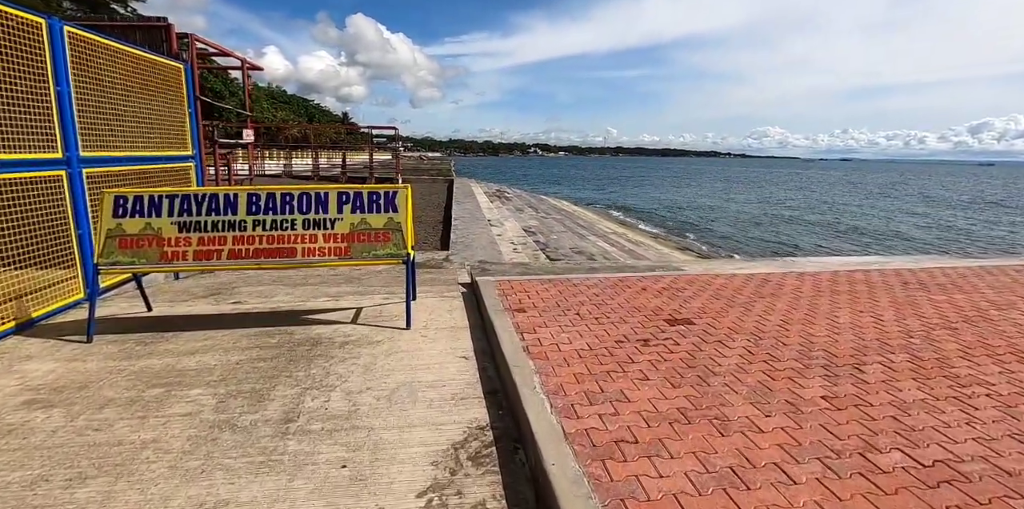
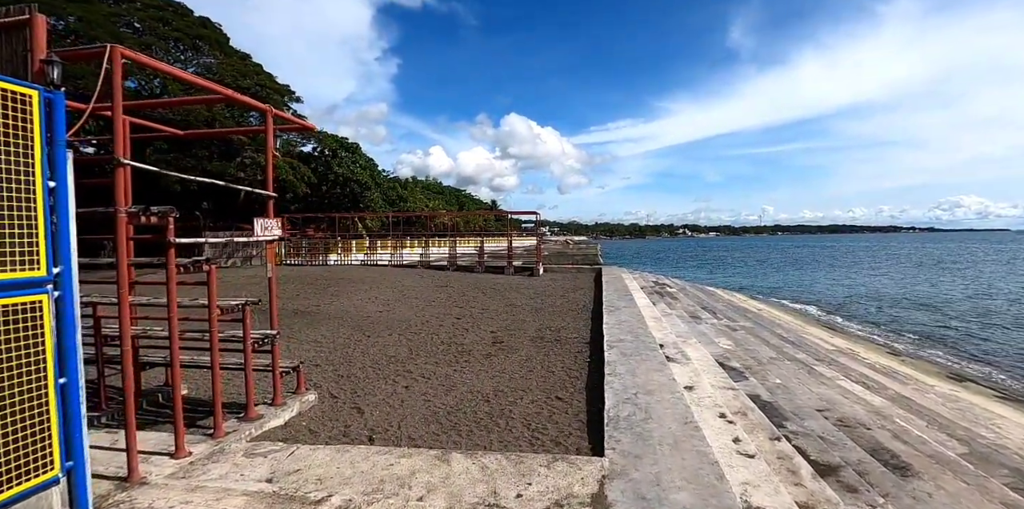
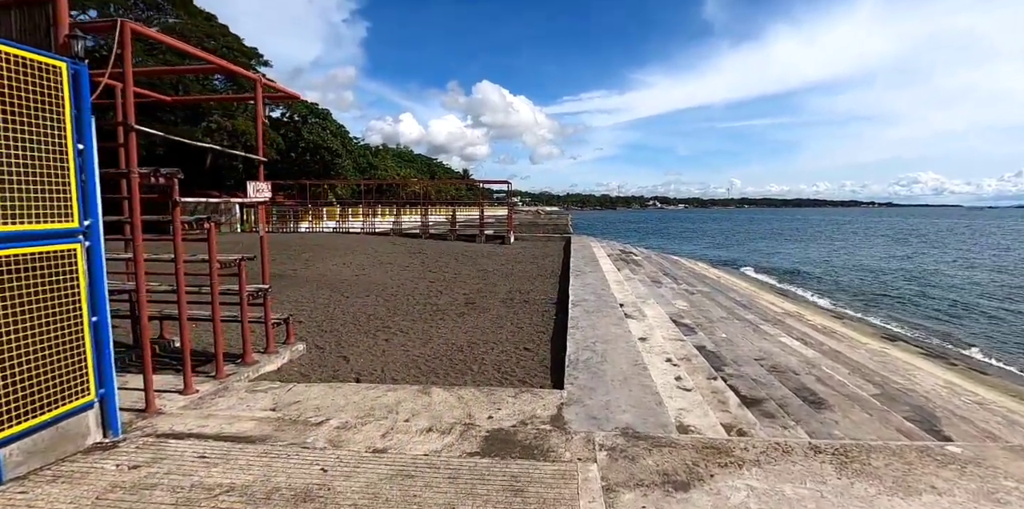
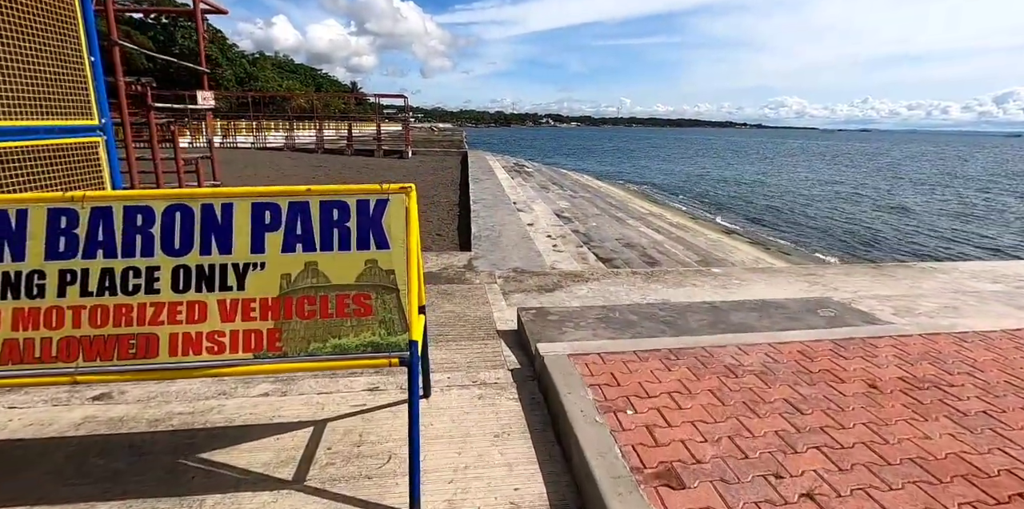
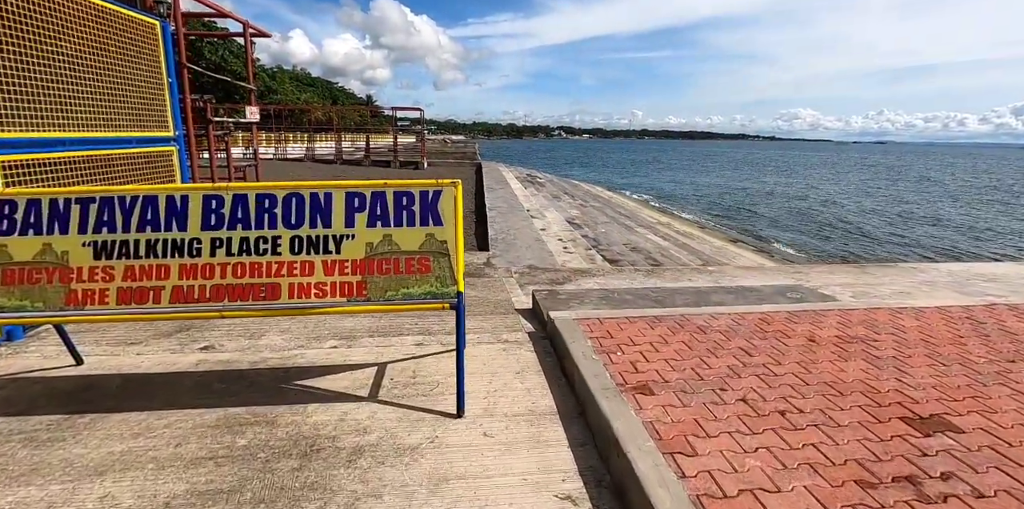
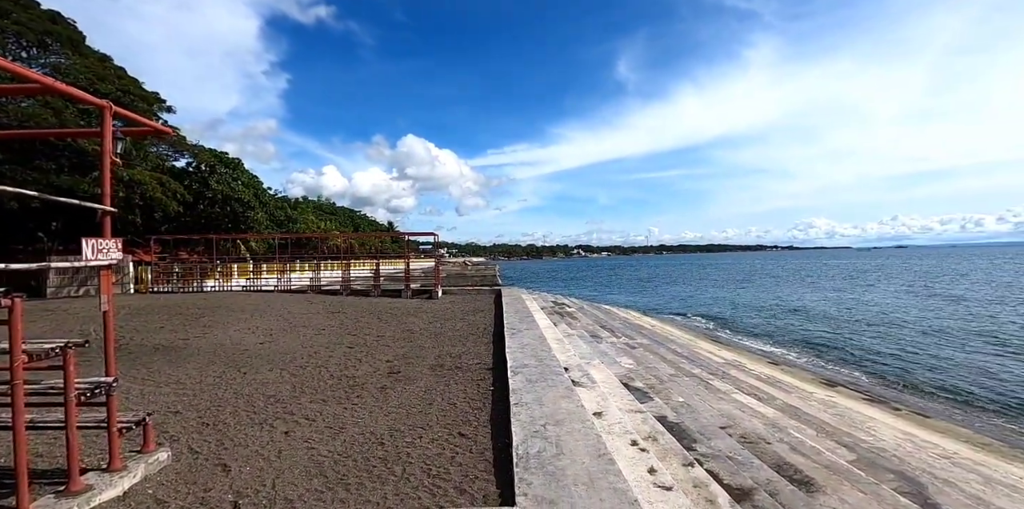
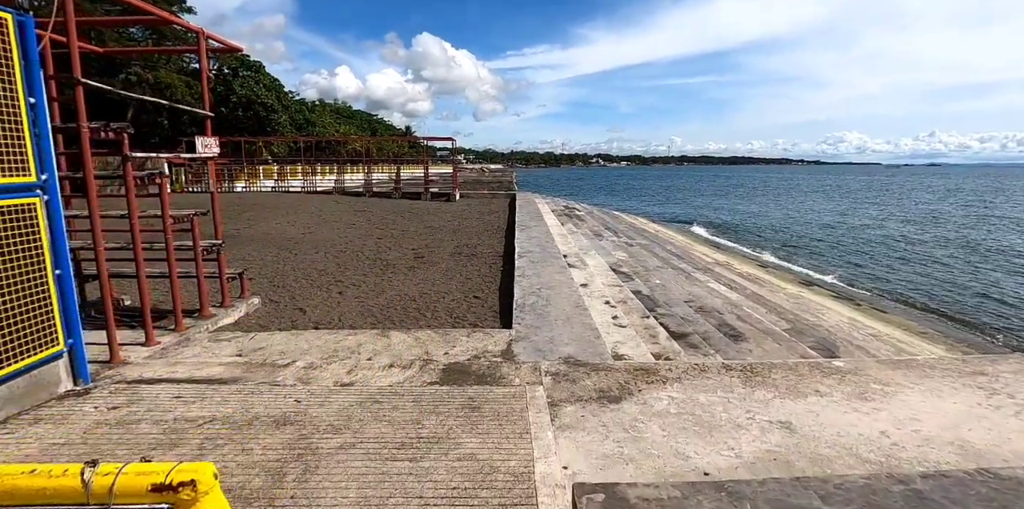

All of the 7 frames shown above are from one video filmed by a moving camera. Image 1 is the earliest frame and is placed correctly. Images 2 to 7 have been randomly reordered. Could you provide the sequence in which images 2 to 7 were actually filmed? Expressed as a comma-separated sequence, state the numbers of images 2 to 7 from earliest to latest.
5, 4, 7, 3, 2, 6
